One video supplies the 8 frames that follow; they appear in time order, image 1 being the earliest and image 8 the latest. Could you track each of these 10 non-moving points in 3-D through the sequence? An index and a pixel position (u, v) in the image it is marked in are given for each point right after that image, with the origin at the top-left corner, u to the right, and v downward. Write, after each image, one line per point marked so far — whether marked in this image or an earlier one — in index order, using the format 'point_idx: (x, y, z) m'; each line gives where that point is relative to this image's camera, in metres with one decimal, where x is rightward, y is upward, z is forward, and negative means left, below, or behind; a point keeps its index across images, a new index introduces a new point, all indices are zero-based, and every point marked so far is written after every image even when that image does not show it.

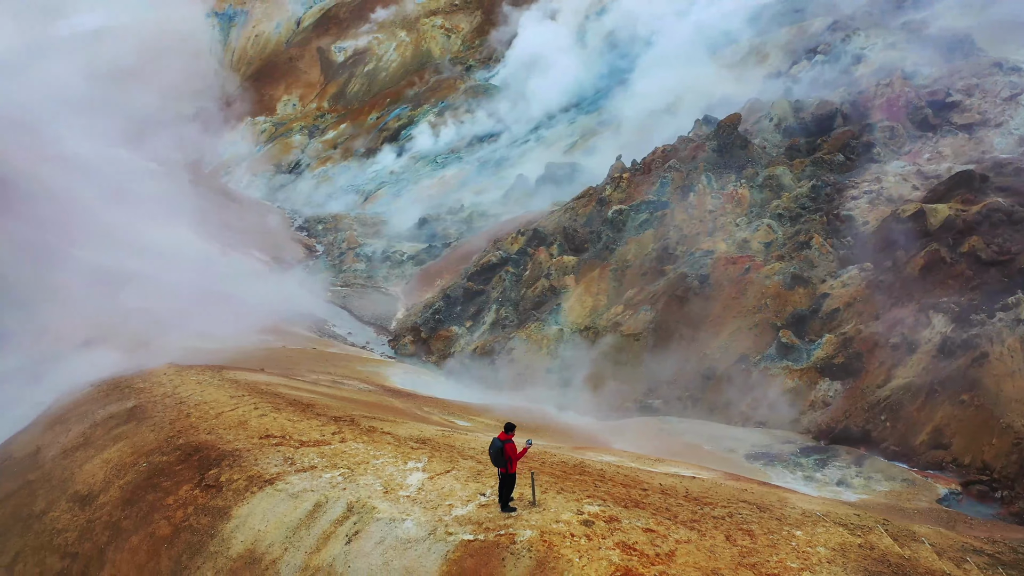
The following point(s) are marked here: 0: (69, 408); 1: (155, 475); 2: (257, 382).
0: (-7.5, -2.0, +14.1) m
1: (-4.3, -2.3, +10.2) m
2: (-4.2, -1.5, +13.8) m
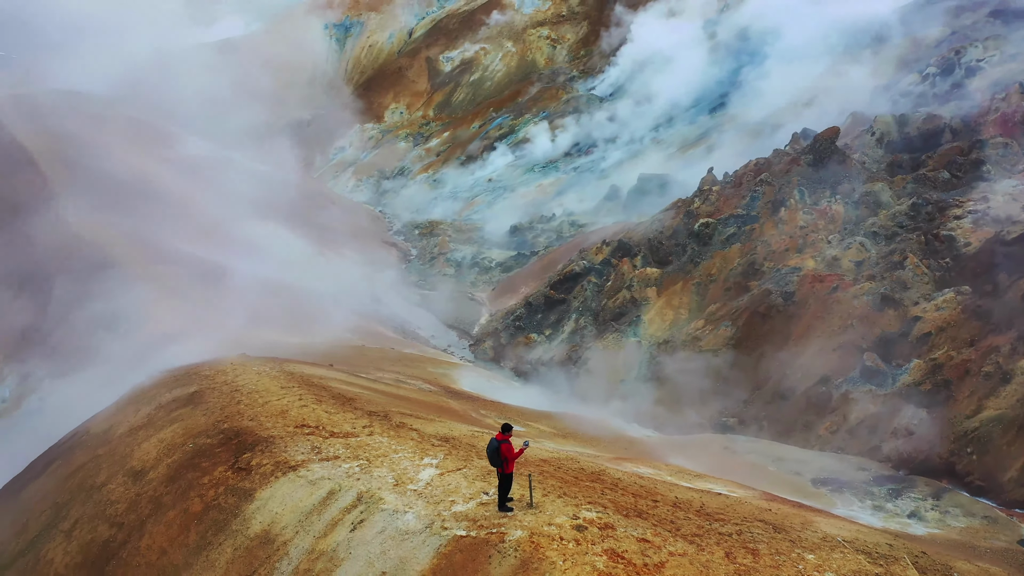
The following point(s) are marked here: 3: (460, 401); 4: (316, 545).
0: (-6.6, -1.8, +15.1) m
1: (-4.1, -2.2, +10.8) m
2: (-3.5, -1.5, +14.4) m
3: (-1.2, -2.5, +18.2) m
4: (-2.0, -2.6, +8.5) m
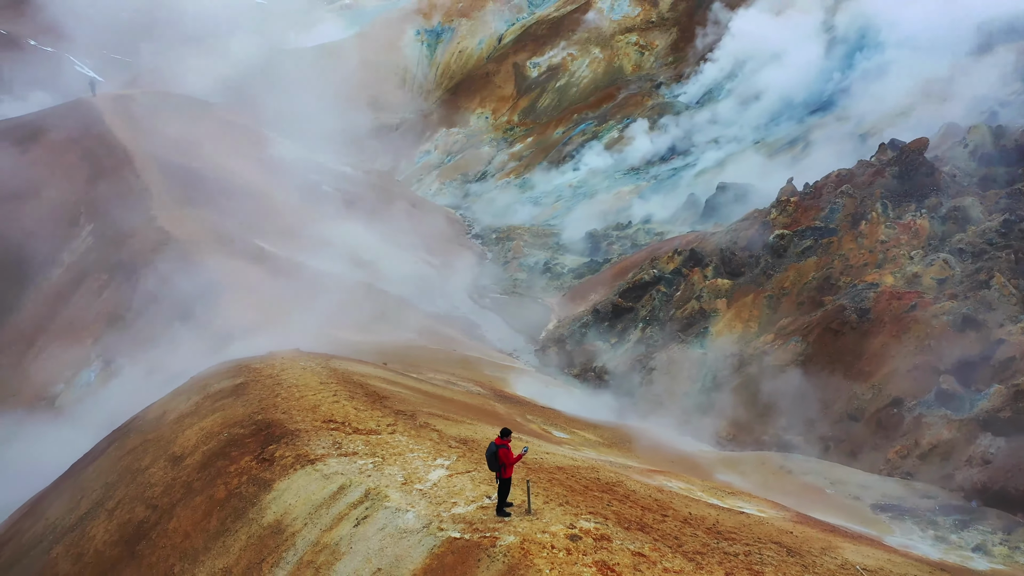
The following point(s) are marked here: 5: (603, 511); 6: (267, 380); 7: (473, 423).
0: (-5.9, -1.7, +15.7) m
1: (-3.8, -2.1, +11.2) m
2: (-2.8, -1.5, +14.7) m
3: (-0.1, -2.6, +18.3) m
4: (-2.0, -2.6, +8.7) m
5: (+0.9, -2.3, +8.5) m
6: (-4.1, -1.5, +13.9) m
7: (-0.6, -2.1, +13.0) m
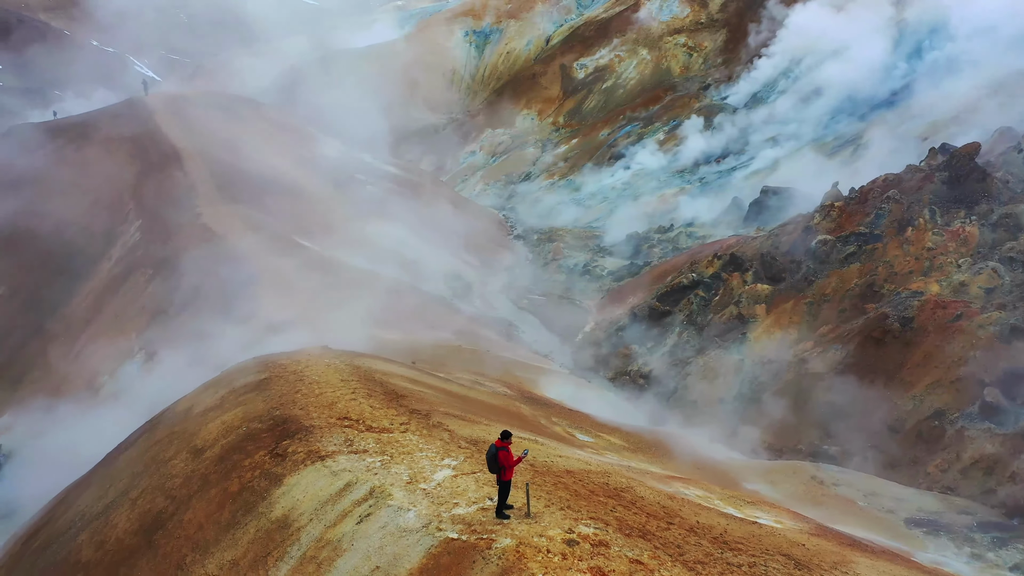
0: (-5.5, -1.6, +16.0) m
1: (-3.6, -2.0, +11.4) m
2: (-2.4, -1.4, +14.8) m
3: (+0.4, -2.6, +18.2) m
4: (-1.9, -2.6, +8.7) m
5: (+0.9, -2.3, +8.5) m
6: (-3.7, -1.5, +14.0) m
7: (-0.3, -2.1, +13.0) m
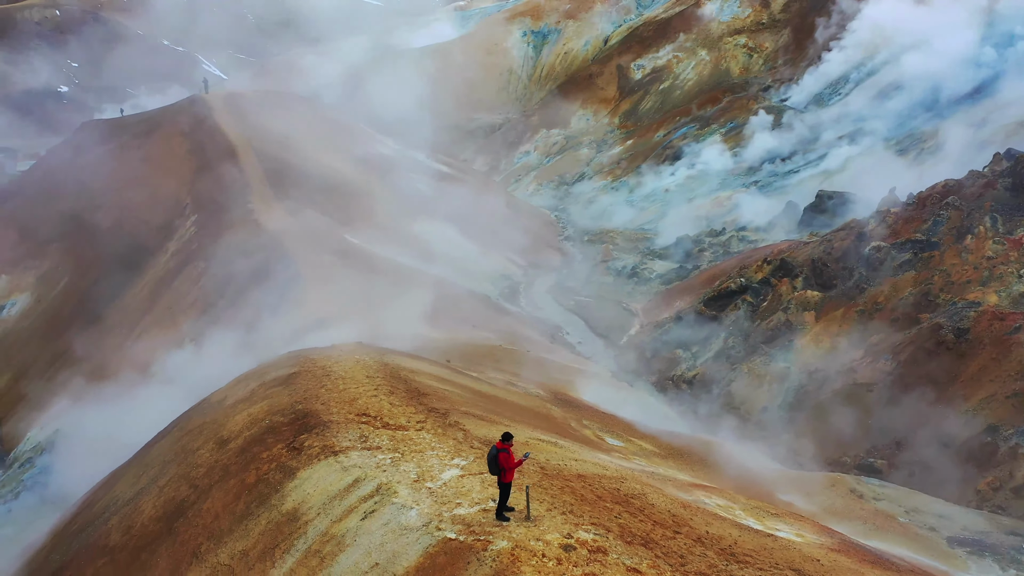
0: (-4.9, -1.5, +16.3) m
1: (-3.4, -2.0, +11.5) m
2: (-1.9, -1.4, +14.9) m
3: (+1.1, -2.6, +18.1) m
4: (-1.9, -2.5, +8.8) m
5: (+0.9, -2.3, +8.3) m
6: (-3.3, -1.4, +14.2) m
7: (0.0, -2.1, +12.9) m
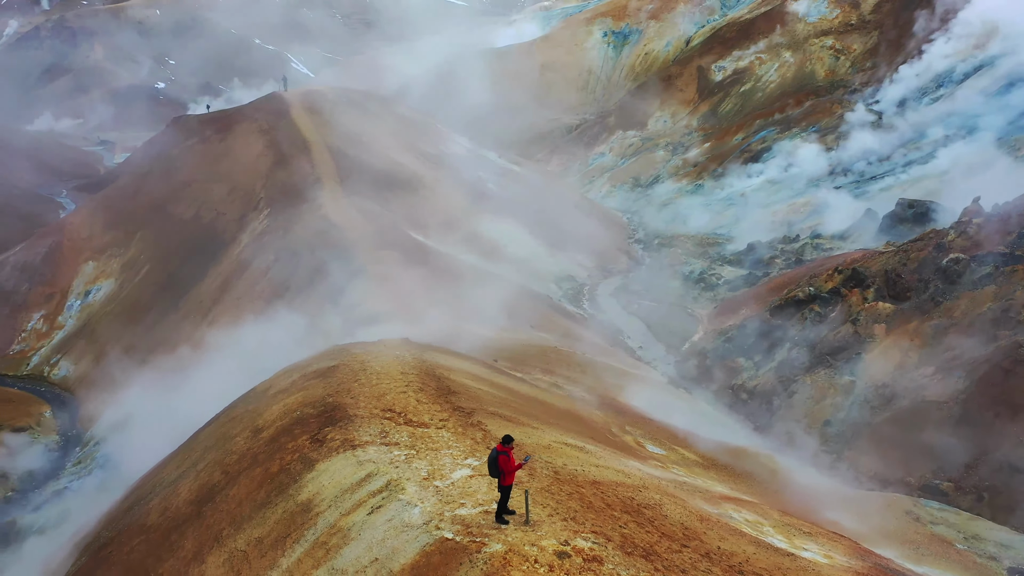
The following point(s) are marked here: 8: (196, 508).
0: (-4.1, -1.4, +16.7) m
1: (-3.0, -1.9, +11.8) m
2: (-1.3, -1.4, +15.0) m
3: (+2.0, -2.7, +17.9) m
4: (-1.8, -2.5, +8.9) m
5: (+1.0, -2.4, +8.2) m
6: (-2.7, -1.3, +14.4) m
7: (+0.4, -2.1, +12.8) m
8: (-4.3, -3.0, +11.4) m
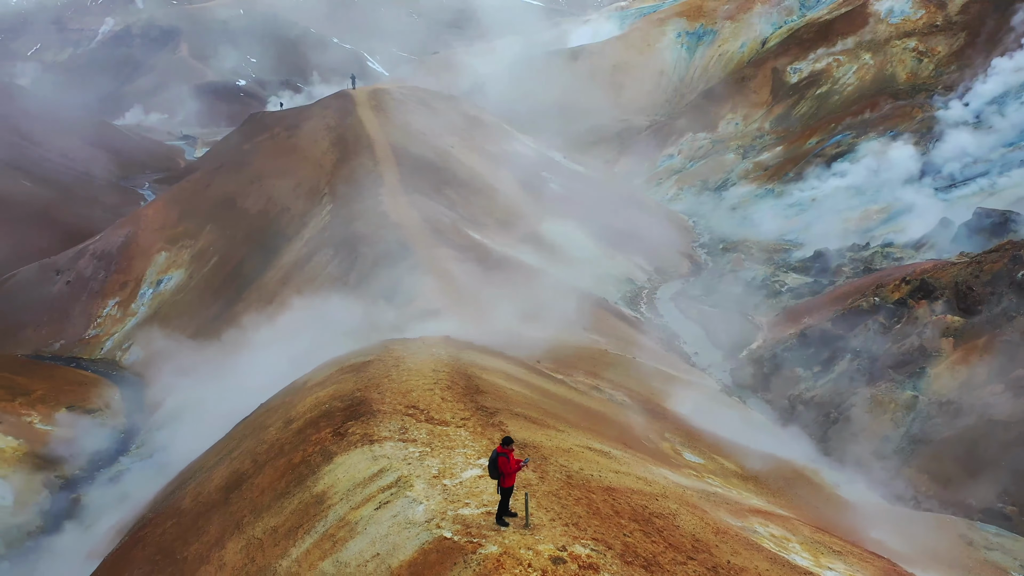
0: (-3.3, -1.3, +16.9) m
1: (-2.7, -1.8, +12.0) m
2: (-0.7, -1.4, +15.0) m
3: (+2.8, -2.8, +17.6) m
4: (-1.8, -2.4, +9.0) m
5: (+1.0, -2.4, +8.1) m
6: (-2.1, -1.3, +14.6) m
7: (+0.8, -2.1, +12.7) m
8: (-4.0, -2.9, +11.7) m
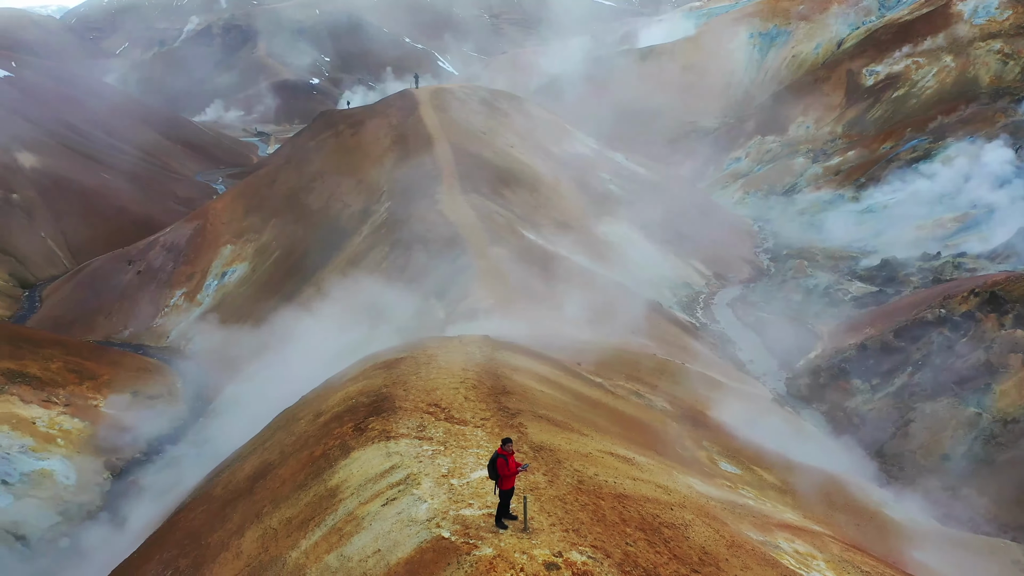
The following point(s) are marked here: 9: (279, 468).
0: (-2.6, -1.3, +17.1) m
1: (-2.4, -1.8, +12.1) m
2: (-0.1, -1.4, +15.0) m
3: (+3.5, -2.9, +17.3) m
4: (-1.7, -2.4, +9.1) m
5: (+1.0, -2.4, +7.9) m
6: (-1.6, -1.2, +14.7) m
7: (+1.2, -2.2, +12.6) m
8: (-3.7, -2.8, +12.0) m
9: (-3.3, -2.5, +11.8) m
